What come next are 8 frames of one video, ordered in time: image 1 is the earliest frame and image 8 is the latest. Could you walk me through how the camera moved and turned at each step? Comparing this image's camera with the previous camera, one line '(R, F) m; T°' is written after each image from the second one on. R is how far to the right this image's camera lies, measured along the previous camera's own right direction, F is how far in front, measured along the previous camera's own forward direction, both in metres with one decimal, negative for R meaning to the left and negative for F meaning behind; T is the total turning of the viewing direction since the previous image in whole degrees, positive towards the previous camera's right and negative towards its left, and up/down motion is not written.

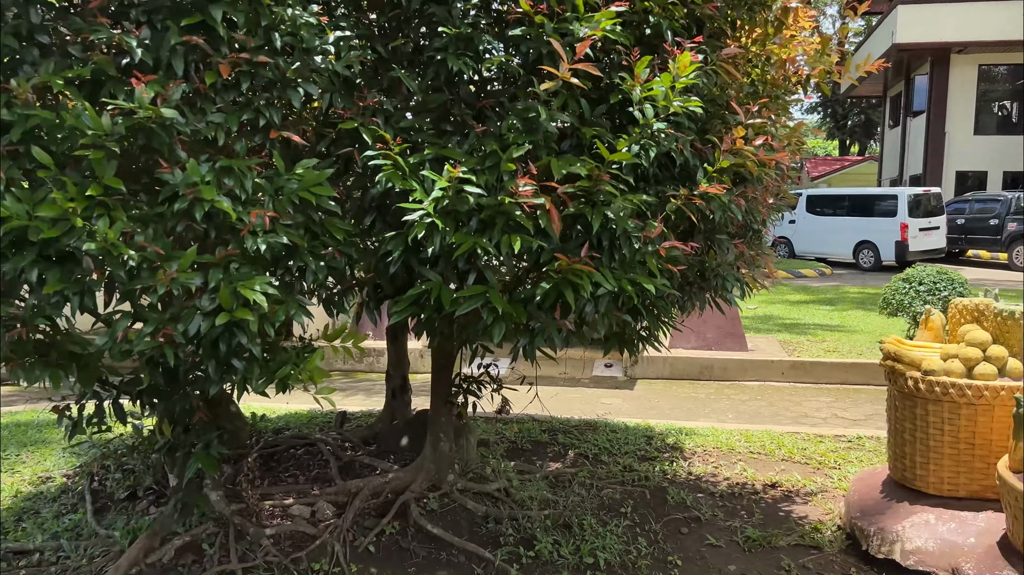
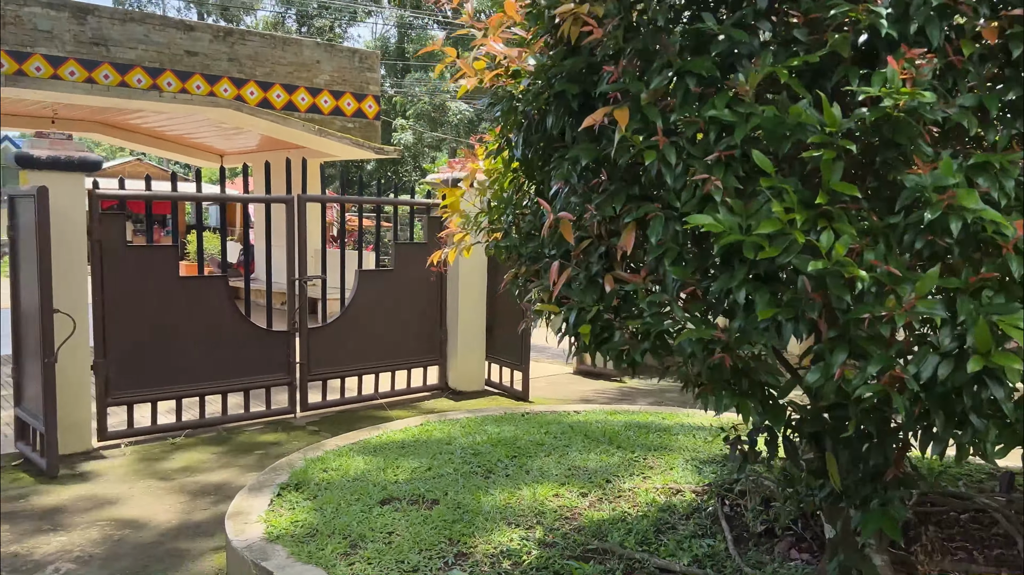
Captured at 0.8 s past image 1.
(-0.4, +0.3) m; -38°
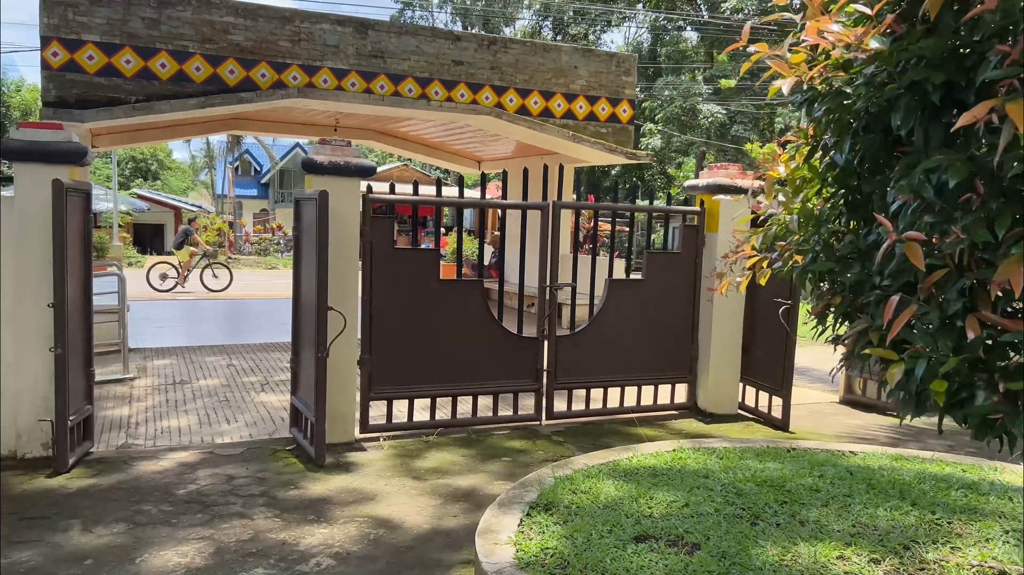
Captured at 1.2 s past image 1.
(-0.1, +0.2) m; -17°
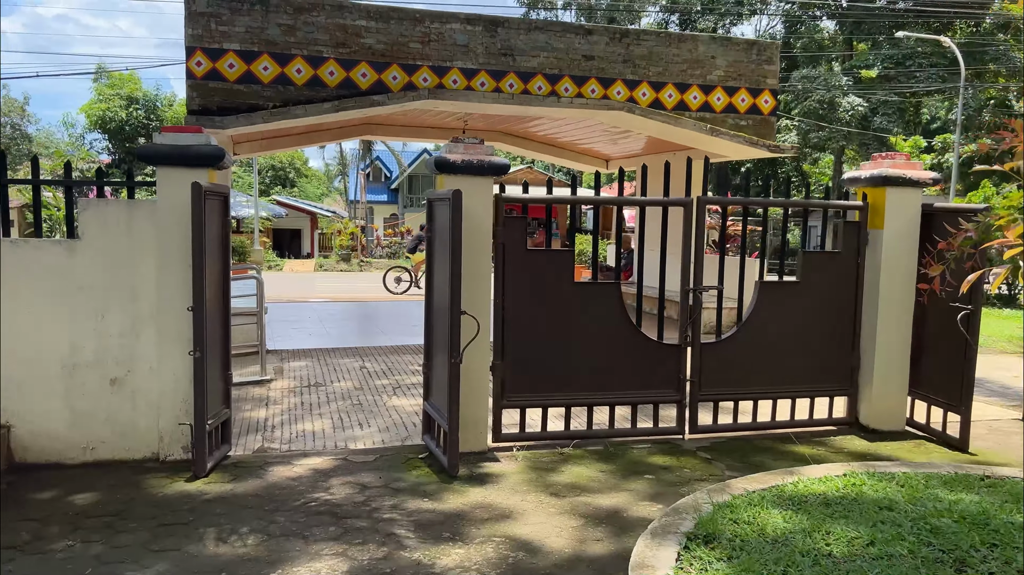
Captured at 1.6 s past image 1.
(-0.1, +0.3) m; -9°
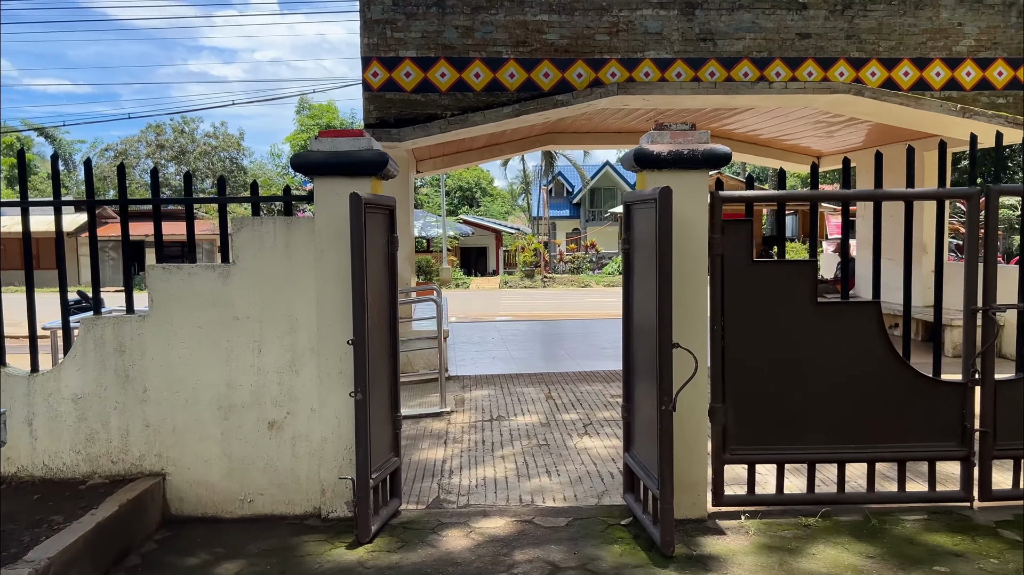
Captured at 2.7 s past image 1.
(-0.2, +0.9) m; -13°
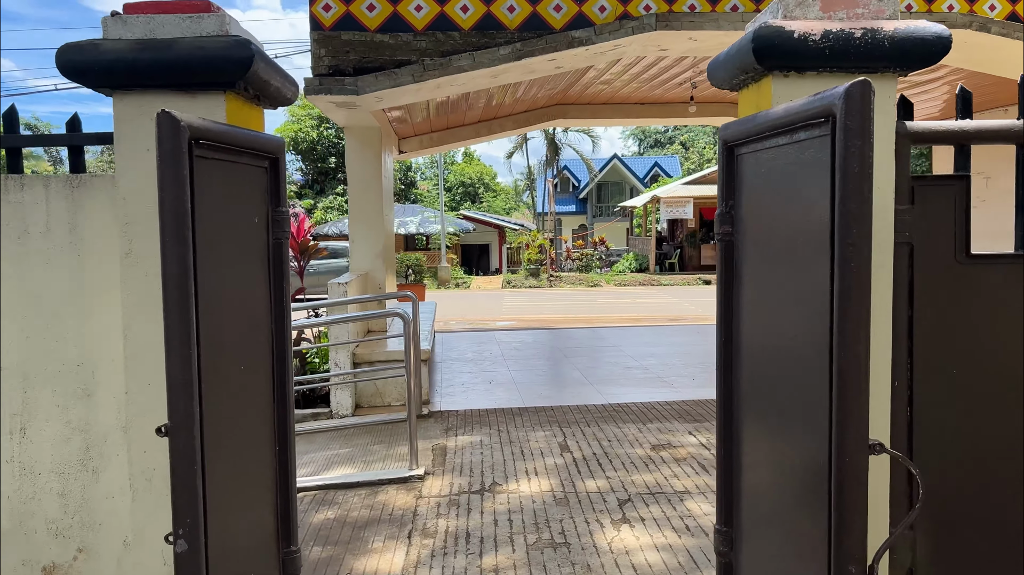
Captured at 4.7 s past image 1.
(0.0, +1.8) m; 0°
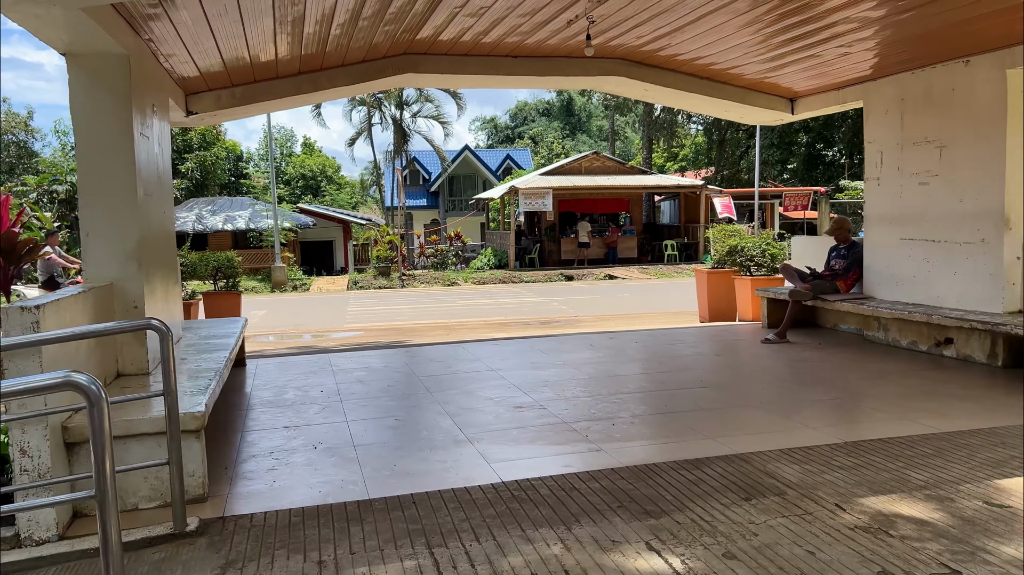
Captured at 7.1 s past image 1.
(+0.1, +2.1) m; +10°
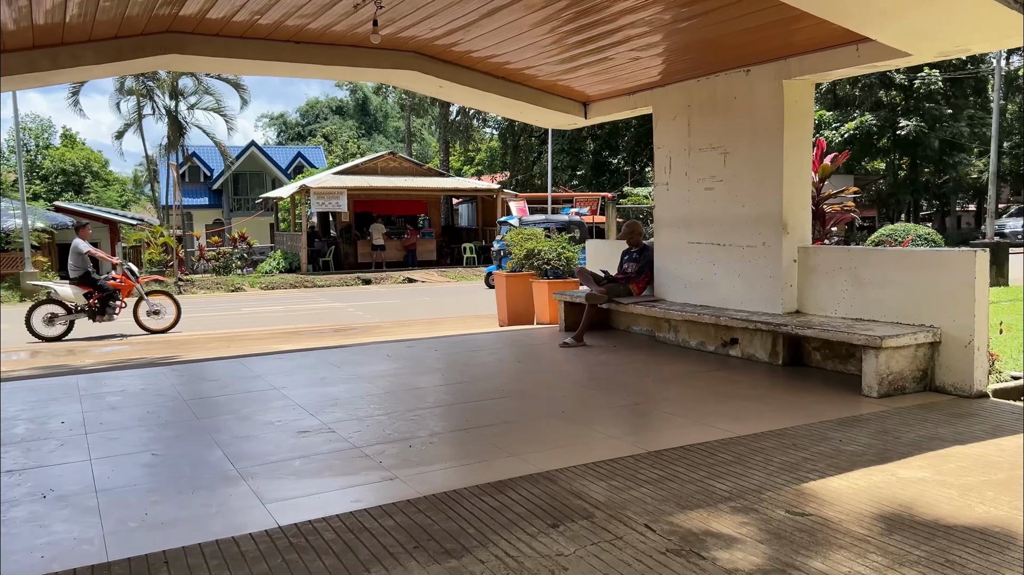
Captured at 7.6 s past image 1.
(+0.1, +0.4) m; +14°
